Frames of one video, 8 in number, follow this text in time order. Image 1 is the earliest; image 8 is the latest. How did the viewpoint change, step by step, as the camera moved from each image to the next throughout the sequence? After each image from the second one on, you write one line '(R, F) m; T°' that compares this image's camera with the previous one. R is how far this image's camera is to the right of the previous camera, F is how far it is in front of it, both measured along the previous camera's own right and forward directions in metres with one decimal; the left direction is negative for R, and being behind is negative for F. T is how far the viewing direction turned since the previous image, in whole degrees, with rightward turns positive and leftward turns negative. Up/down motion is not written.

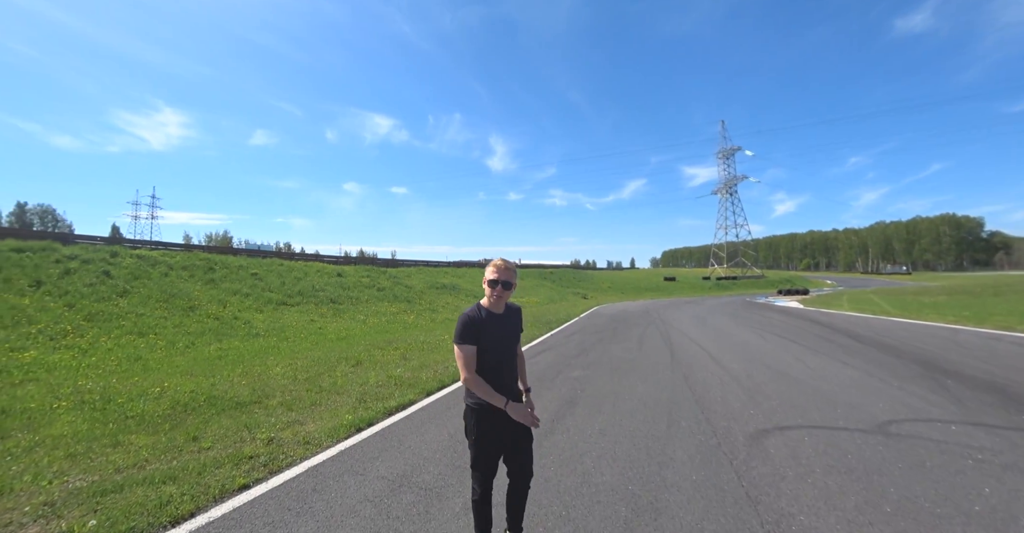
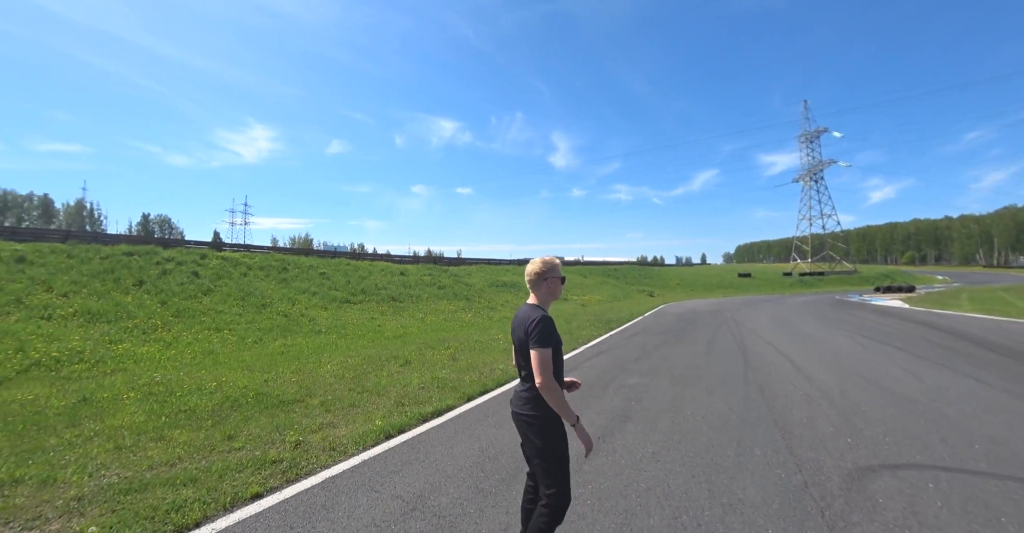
(+0.3, +0.7) m; -8°
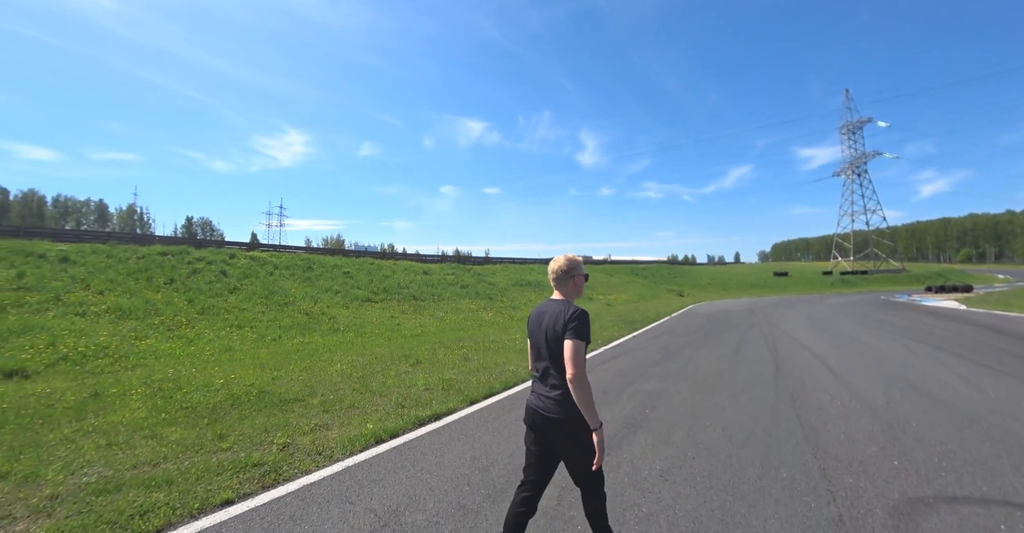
(+0.4, +0.5) m; -4°
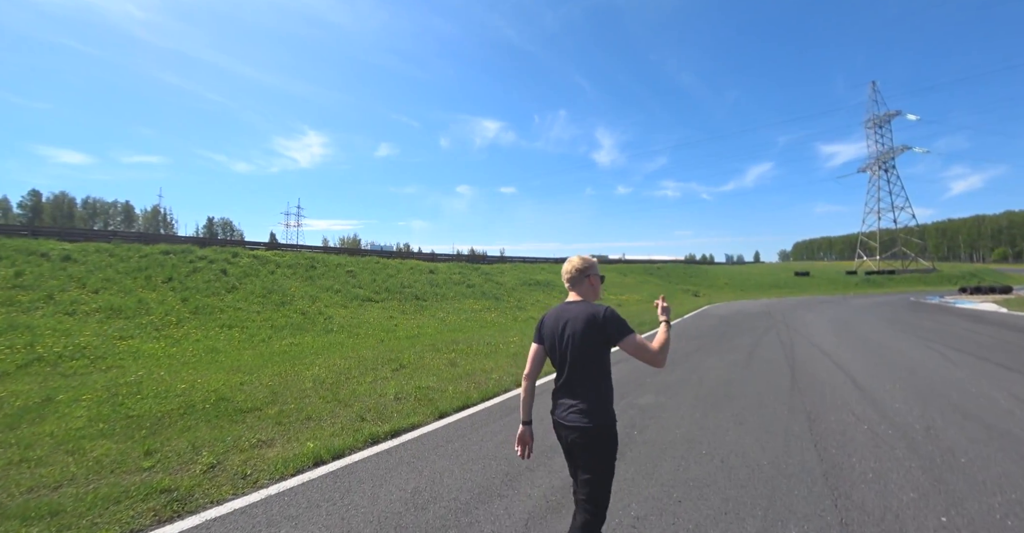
(+0.6, +0.8) m; -2°
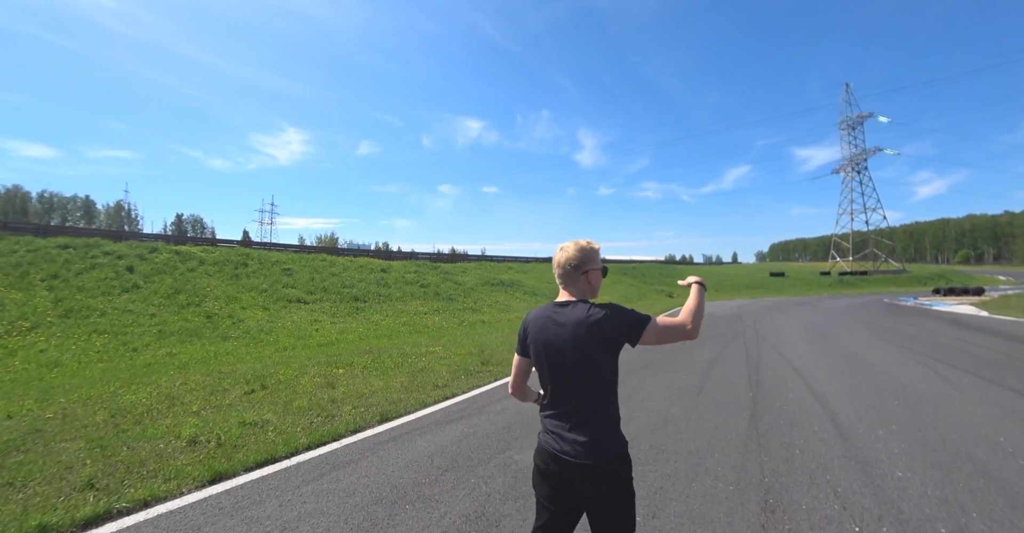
(+1.6, +2.2) m; +2°
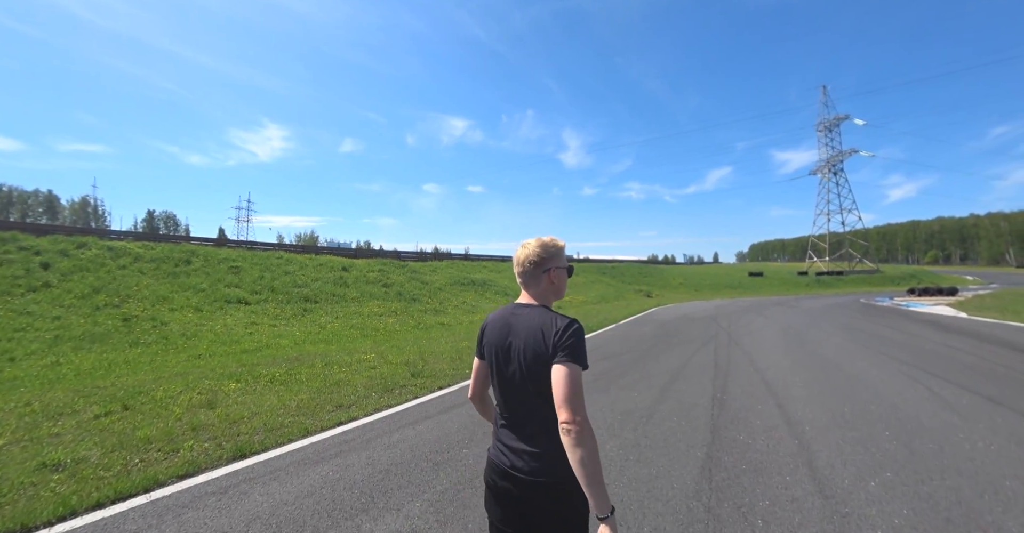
(+1.0, +1.3) m; +2°
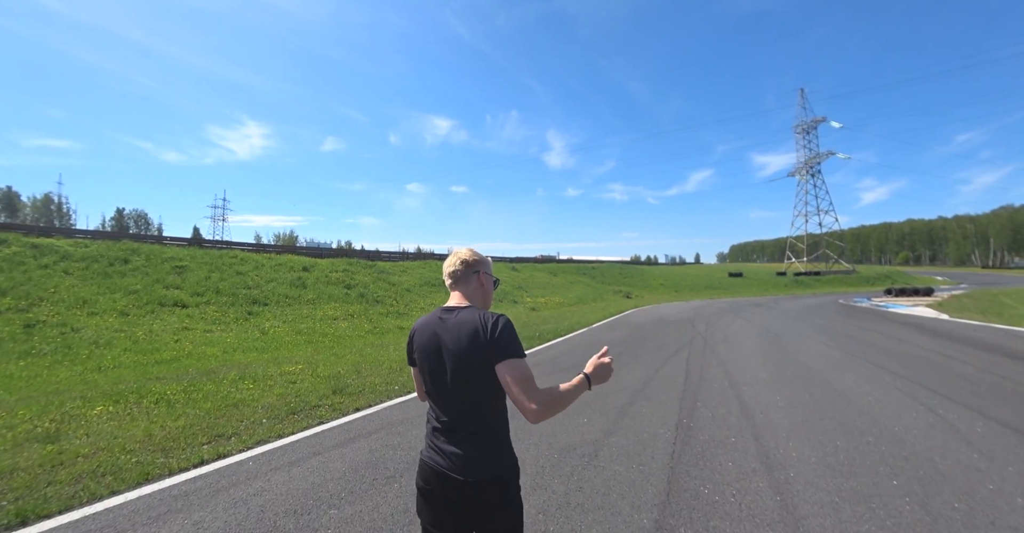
(+0.8, +1.2) m; +2°
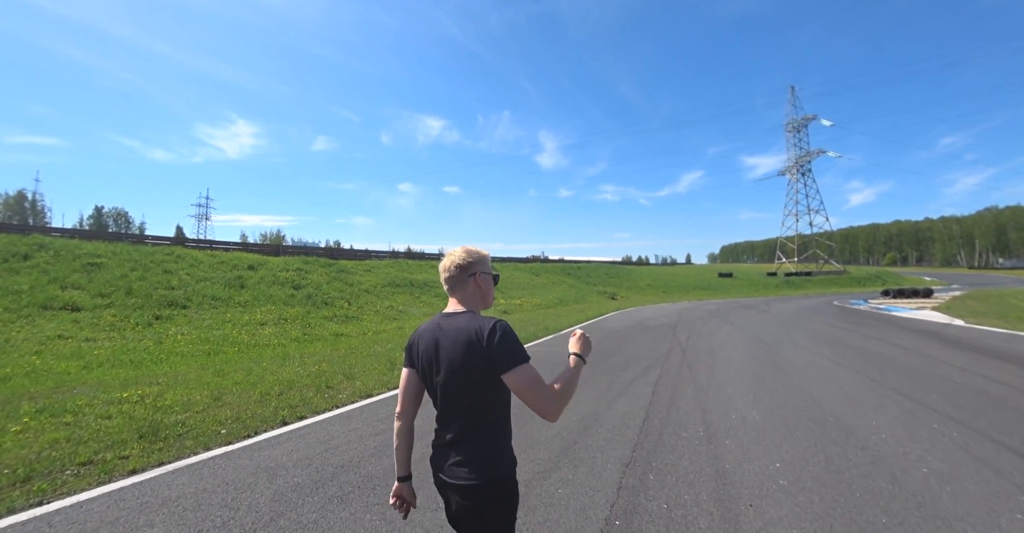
(+1.3, +2.3) m; +1°
